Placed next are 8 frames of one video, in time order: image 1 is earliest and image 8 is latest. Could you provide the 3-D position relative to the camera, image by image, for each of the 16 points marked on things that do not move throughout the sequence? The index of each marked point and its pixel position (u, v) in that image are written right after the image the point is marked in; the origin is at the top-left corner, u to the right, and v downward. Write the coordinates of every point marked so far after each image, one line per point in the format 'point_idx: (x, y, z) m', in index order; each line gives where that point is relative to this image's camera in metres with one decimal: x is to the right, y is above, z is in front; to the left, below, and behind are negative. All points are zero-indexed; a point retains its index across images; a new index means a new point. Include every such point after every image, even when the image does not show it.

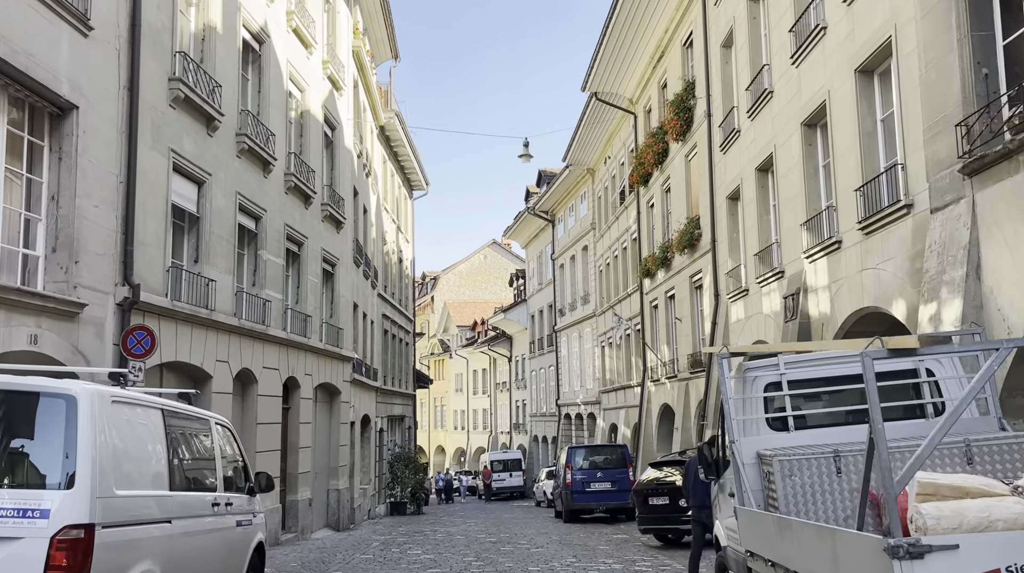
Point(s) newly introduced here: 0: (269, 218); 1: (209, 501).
0: (-4.6, +1.3, +18.1) m
1: (-2.5, -1.8, +8.1) m
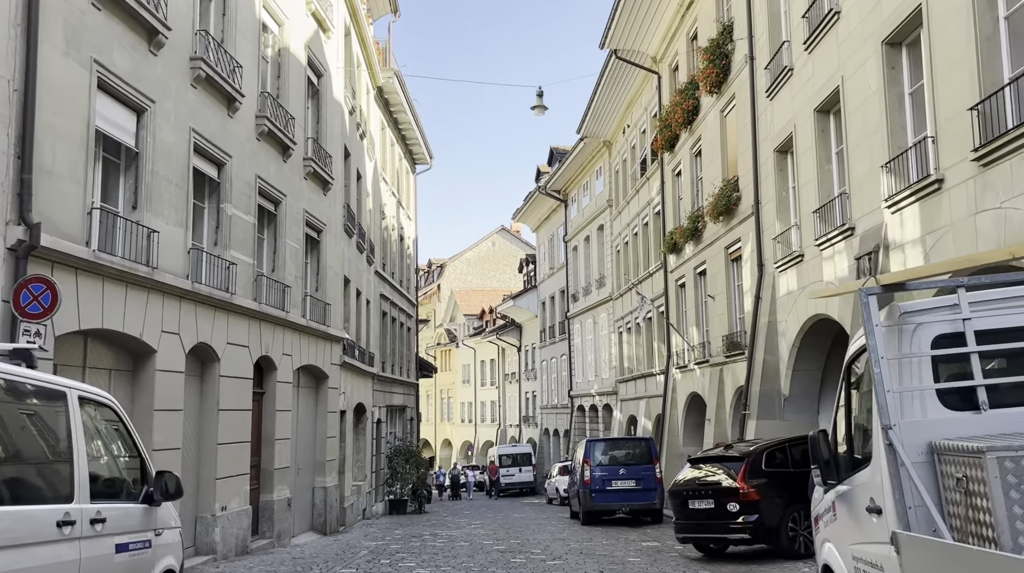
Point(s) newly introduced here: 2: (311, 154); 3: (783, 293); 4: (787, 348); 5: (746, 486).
0: (-4.4, +1.9, +15.2) m
1: (-2.4, -1.2, +5.2) m
2: (-3.9, +2.6, +18.9) m
3: (+5.0, -0.1, +18.0) m
4: (+5.1, -1.1, +17.9) m
5: (+3.4, -2.9, +13.9) m
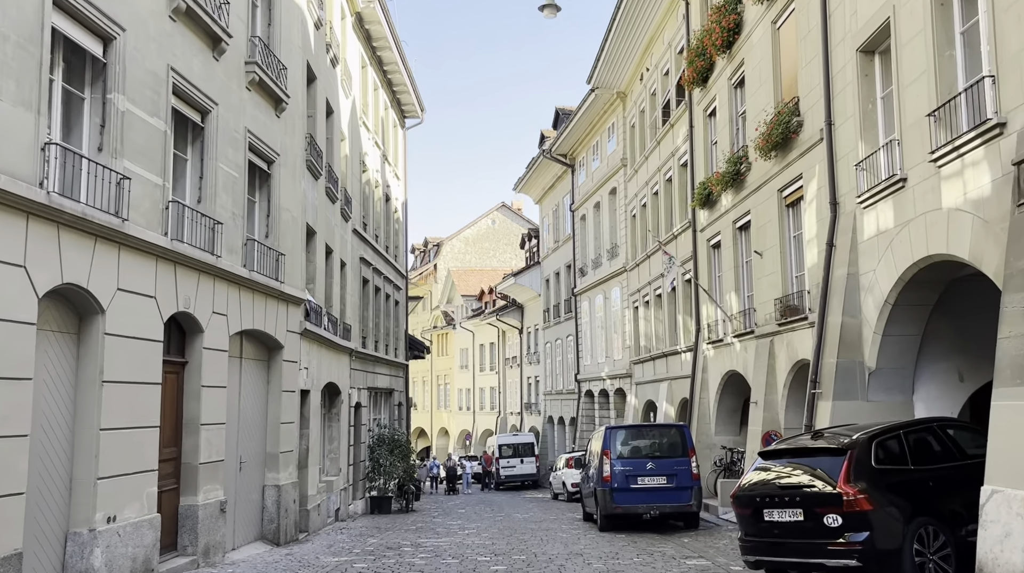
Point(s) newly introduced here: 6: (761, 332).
0: (-4.3, +2.7, +11.0) m
1: (-2.4, -0.5, +1.0) m
2: (-3.9, +3.5, +14.7) m
3: (+5.1, +0.7, +13.8) m
4: (+5.1, -0.3, +13.6) m
5: (+3.4, -2.0, +9.7) m
6: (+4.9, -0.9, +19.1) m
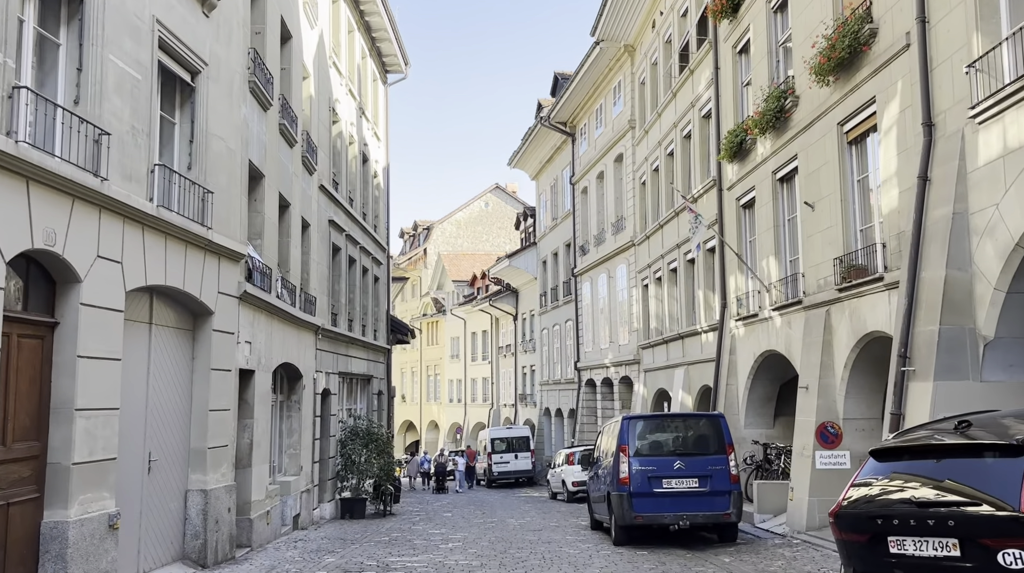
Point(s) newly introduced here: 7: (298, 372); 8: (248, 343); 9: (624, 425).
0: (-4.3, +3.4, +7.4) m
1: (-2.4, +0.1, -2.6) m
2: (-3.9, +4.1, +11.1) m
3: (+5.0, +1.4, +10.3) m
4: (+5.1, +0.3, +10.1) m
5: (+3.4, -1.4, +6.1) m
6: (+4.8, -0.2, +15.6) m
7: (-4.1, -1.6, +18.5) m
8: (-3.9, -0.8, +14.2) m
9: (+1.7, -2.1, +15.0) m
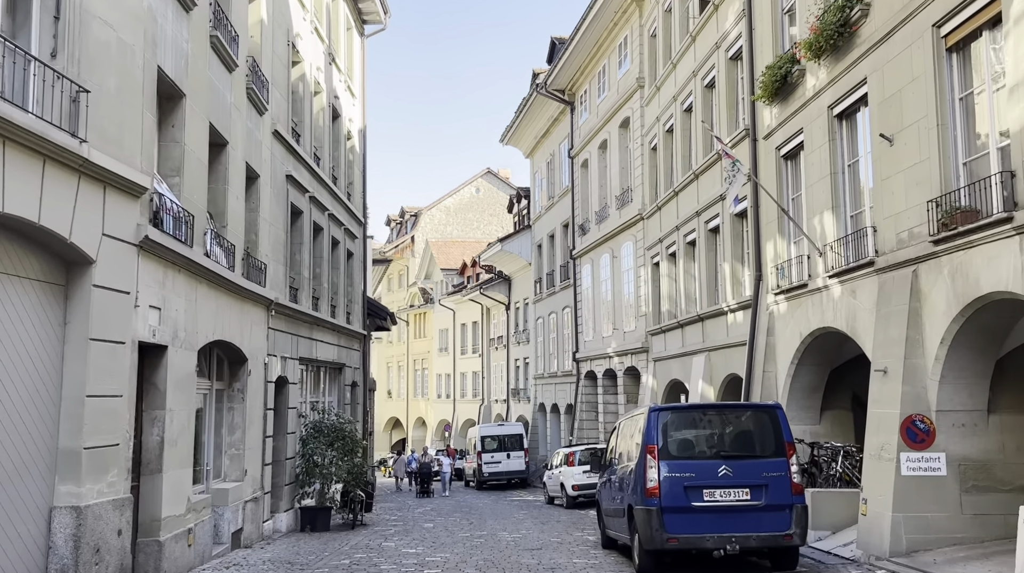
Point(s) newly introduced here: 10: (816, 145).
0: (-4.3, +4.0, +3.9) m
1: (-2.3, +0.6, -6.1) m
2: (-4.0, +4.7, +7.6) m
3: (+5.0, +1.9, +6.8) m
4: (+5.0, +0.9, +6.7) m
5: (+3.4, -0.9, +2.7) m
6: (+4.8, +0.3, +12.2) m
7: (-4.2, -1.0, +15.0) m
8: (-4.0, -0.2, +10.7) m
9: (+1.7, -1.6, +11.5) m
10: (+4.7, +2.2, +14.9) m
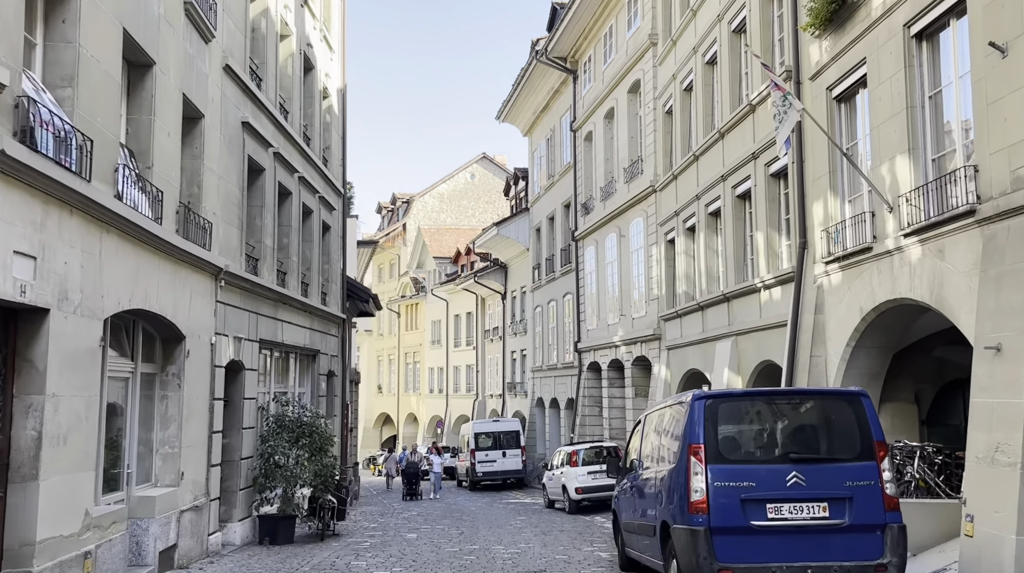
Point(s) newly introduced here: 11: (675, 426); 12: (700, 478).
0: (-4.3, +4.4, +1.0) m
1: (-2.2, +1.0, -8.9) m
2: (-3.9, +5.2, +4.7) m
3: (+5.0, +2.4, +4.0) m
4: (+5.1, +1.3, +3.9) m
5: (+3.4, -0.5, -0.1) m
6: (+4.8, +0.8, +9.4) m
7: (-4.2, -0.5, +12.2) m
8: (-4.0, +0.2, +7.9) m
9: (+1.7, -1.1, +8.7) m
10: (+4.7, +2.6, +12.1) m
11: (+1.6, -1.4, +9.7) m
12: (+1.7, -1.7, +8.4) m
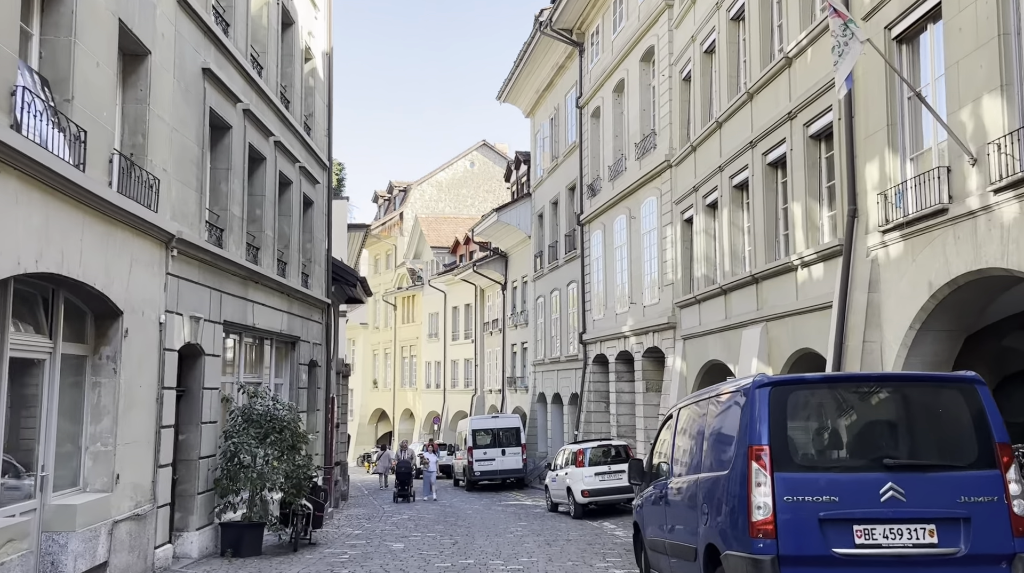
0: (-4.2, +4.8, -1.1) m
1: (-2.2, +1.3, -11.0) m
2: (-3.9, +5.6, +2.6) m
3: (+5.1, +2.7, +1.9) m
4: (+5.1, +1.6, +1.8) m
5: (+3.4, -0.2, -2.2) m
6: (+4.8, +1.1, +7.3) m
7: (-4.2, -0.2, +10.1) m
8: (-3.9, +0.6, +5.8) m
9: (+1.7, -0.8, +6.7) m
10: (+4.7, +3.0, +10.0) m
11: (+1.6, -1.1, +7.6) m
12: (+1.7, -1.3, +6.3) m
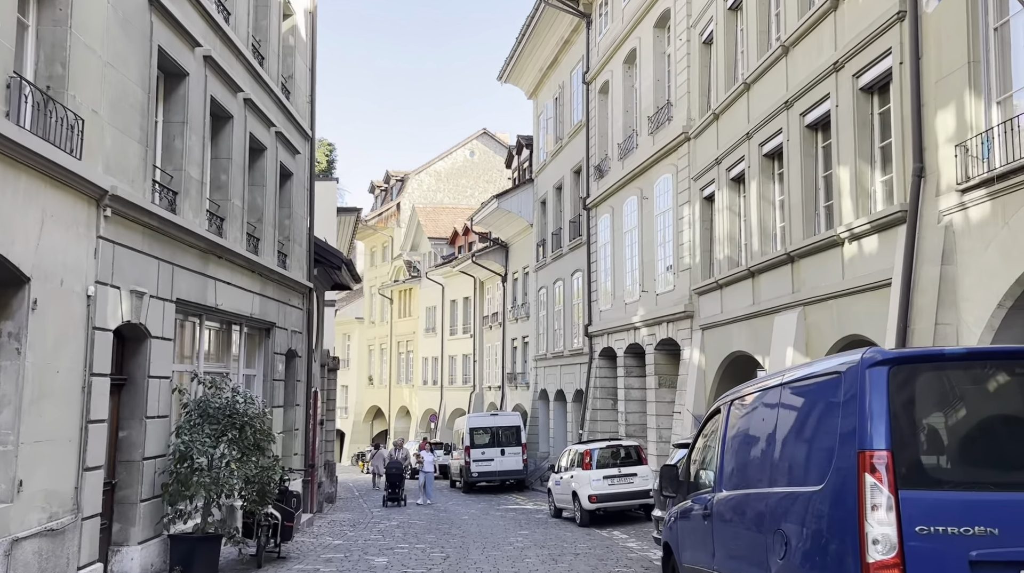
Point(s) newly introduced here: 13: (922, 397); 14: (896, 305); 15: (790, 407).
0: (-4.2, +5.1, -3.1) m
1: (-2.1, +1.6, -13.0) m
2: (-3.8, +5.9, +0.6) m
3: (+5.1, +2.9, -0.1) m
4: (+5.1, +1.9, -0.2) m
5: (+3.4, +0.1, -4.2) m
6: (+4.8, +1.4, +5.3) m
7: (-4.2, +0.2, +8.1) m
8: (-3.9, +0.9, +3.8) m
9: (+1.7, -0.5, +4.6) m
10: (+4.7, +3.3, +7.9) m
11: (+1.7, -0.8, +5.6) m
12: (+1.7, -1.0, +4.3) m
13: (+2.5, -0.5, +4.6) m
14: (+4.3, -0.2, +10.9) m
15: (+1.7, -0.7, +5.6) m
